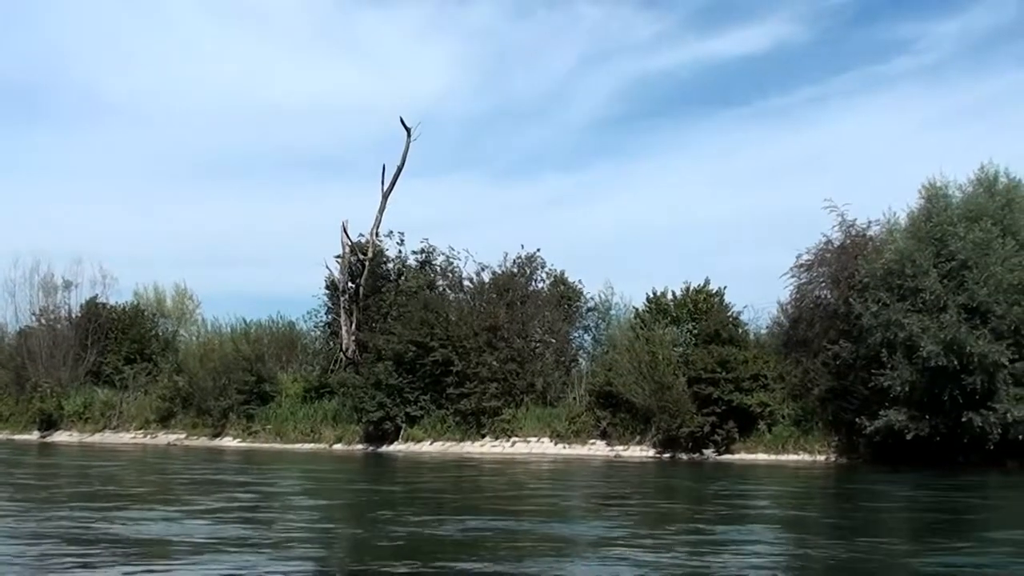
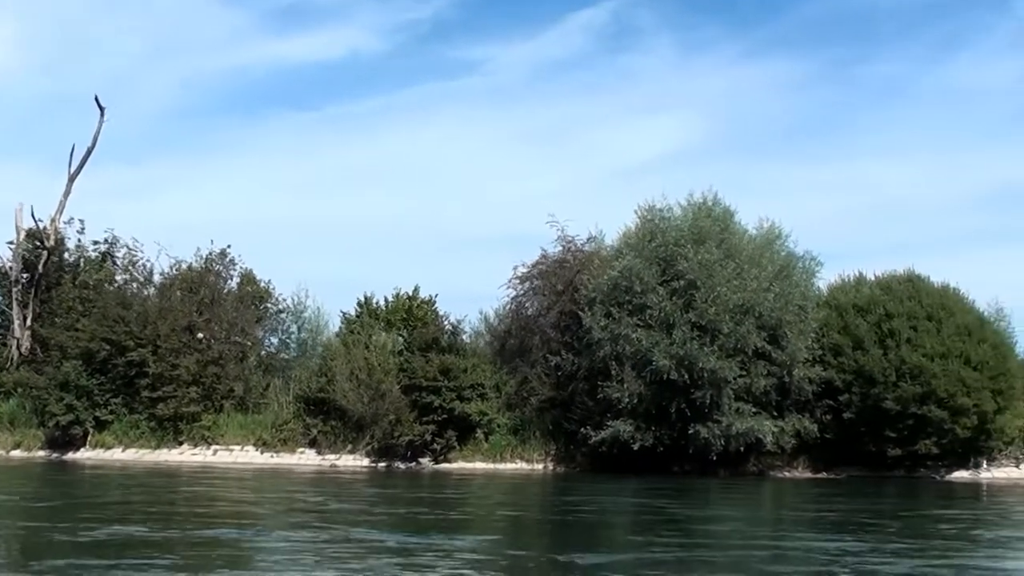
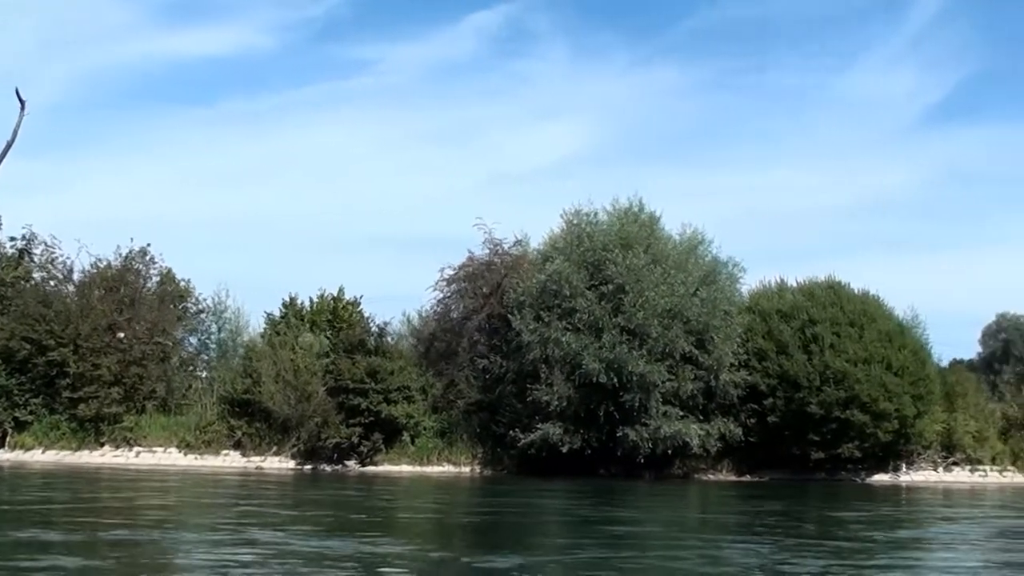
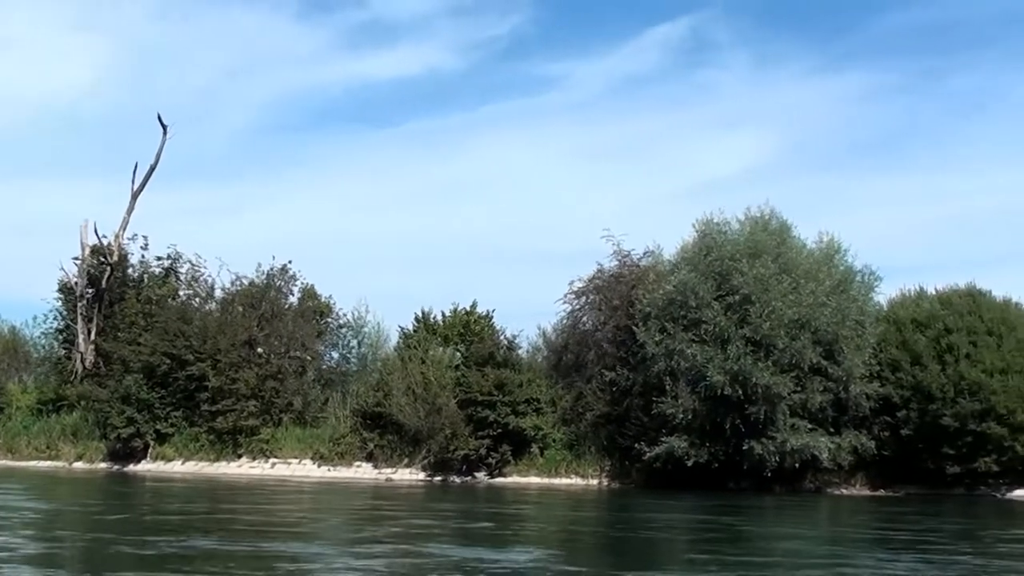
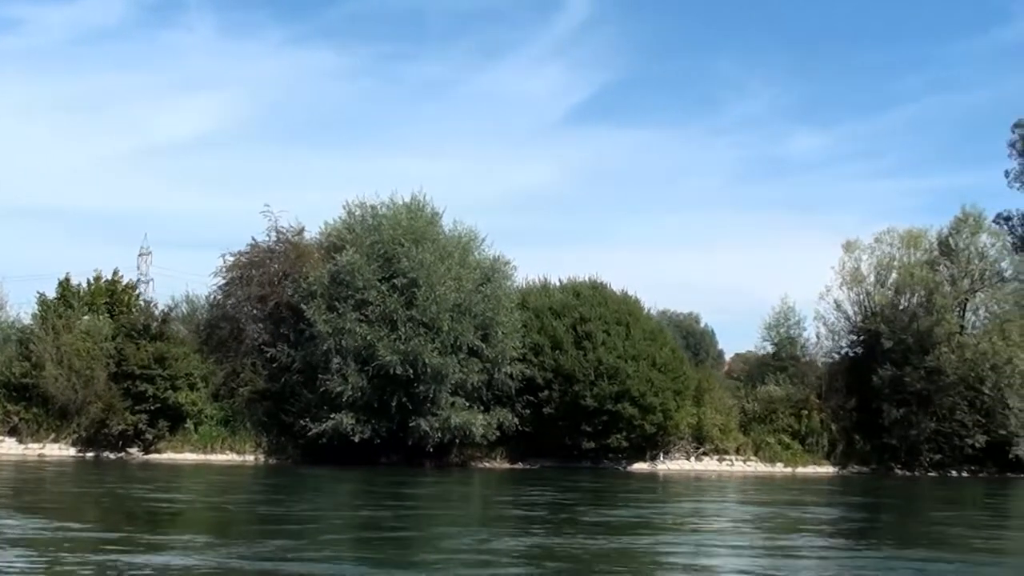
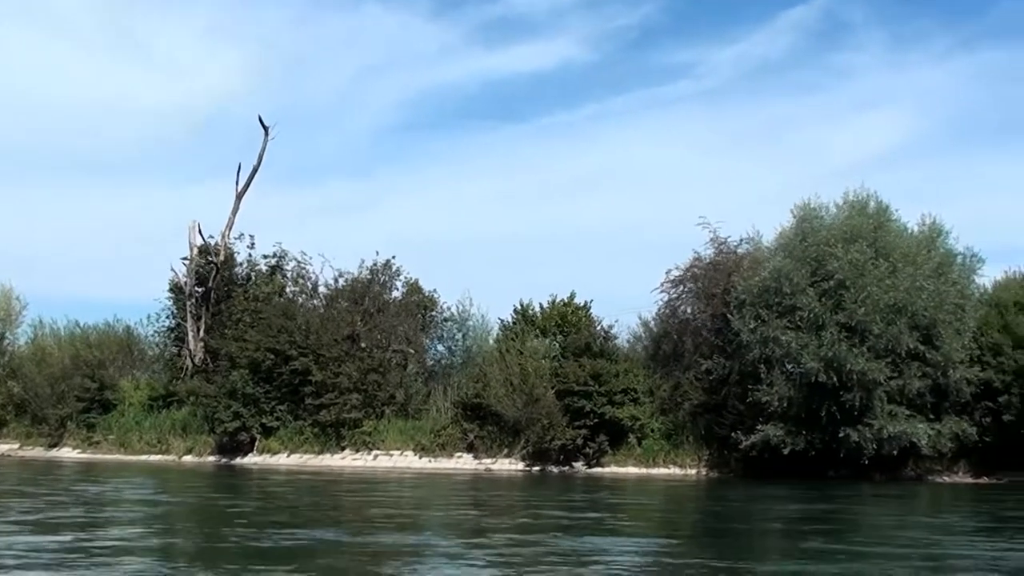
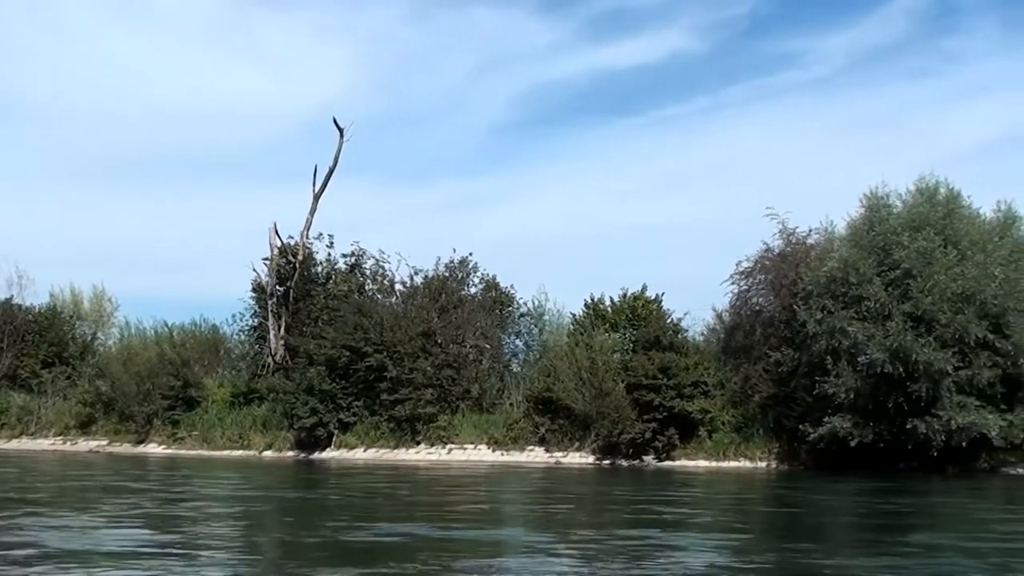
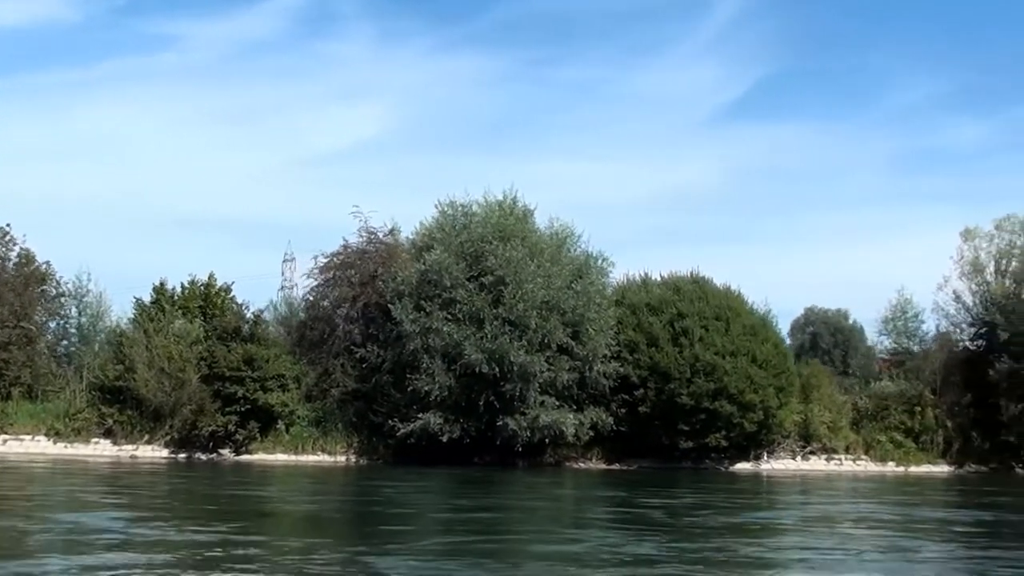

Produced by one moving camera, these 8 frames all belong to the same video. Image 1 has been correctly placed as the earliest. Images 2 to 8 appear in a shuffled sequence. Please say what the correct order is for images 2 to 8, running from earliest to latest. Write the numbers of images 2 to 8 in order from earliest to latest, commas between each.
7, 6, 4, 2, 3, 8, 5
